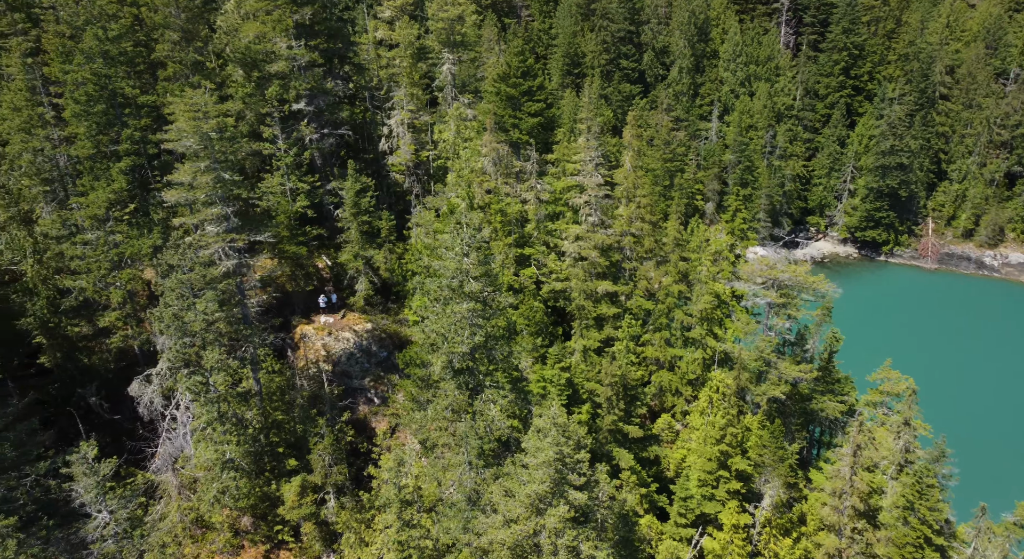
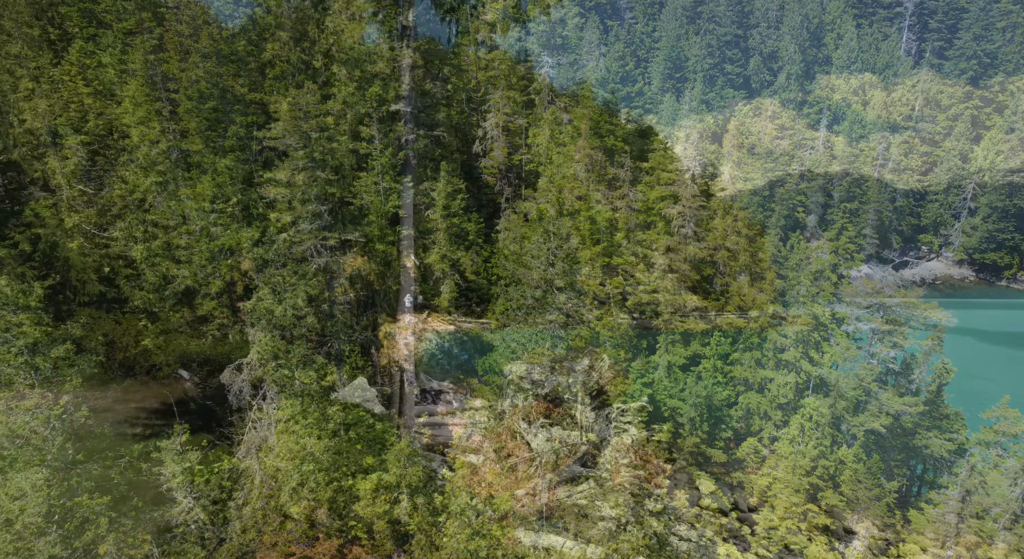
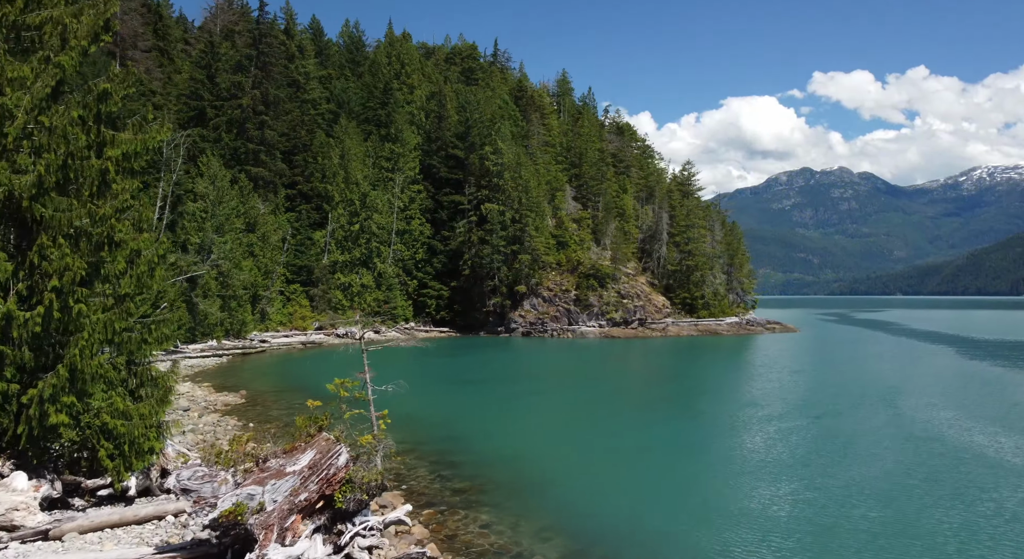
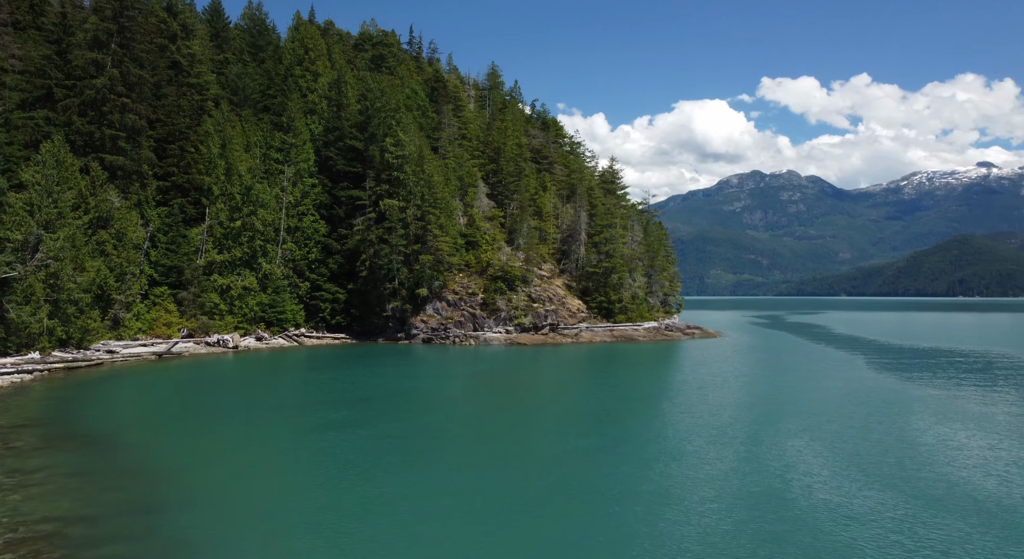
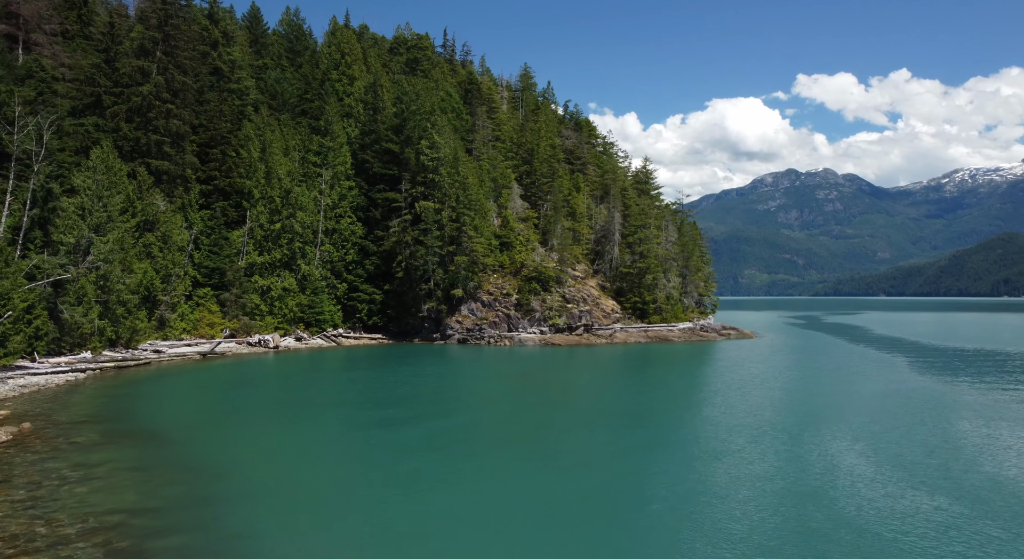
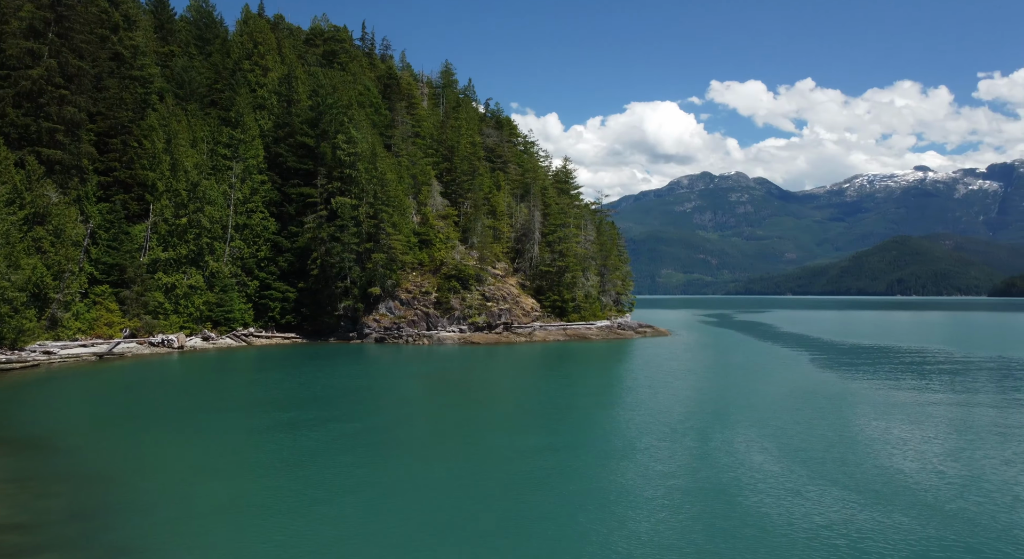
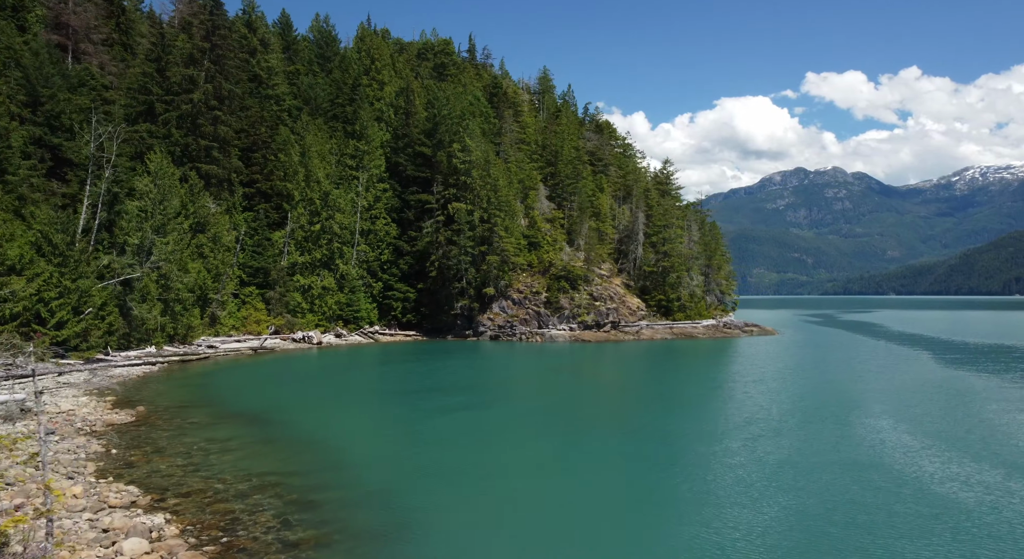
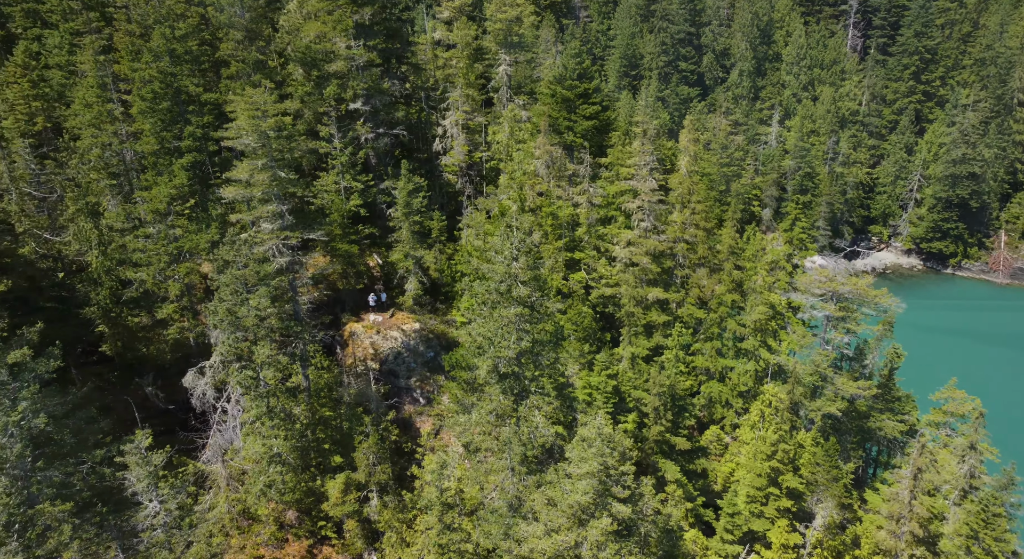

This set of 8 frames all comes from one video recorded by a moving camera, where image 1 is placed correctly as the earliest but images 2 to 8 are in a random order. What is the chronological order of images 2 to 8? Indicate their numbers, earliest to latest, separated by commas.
8, 2, 3, 7, 5, 4, 6
